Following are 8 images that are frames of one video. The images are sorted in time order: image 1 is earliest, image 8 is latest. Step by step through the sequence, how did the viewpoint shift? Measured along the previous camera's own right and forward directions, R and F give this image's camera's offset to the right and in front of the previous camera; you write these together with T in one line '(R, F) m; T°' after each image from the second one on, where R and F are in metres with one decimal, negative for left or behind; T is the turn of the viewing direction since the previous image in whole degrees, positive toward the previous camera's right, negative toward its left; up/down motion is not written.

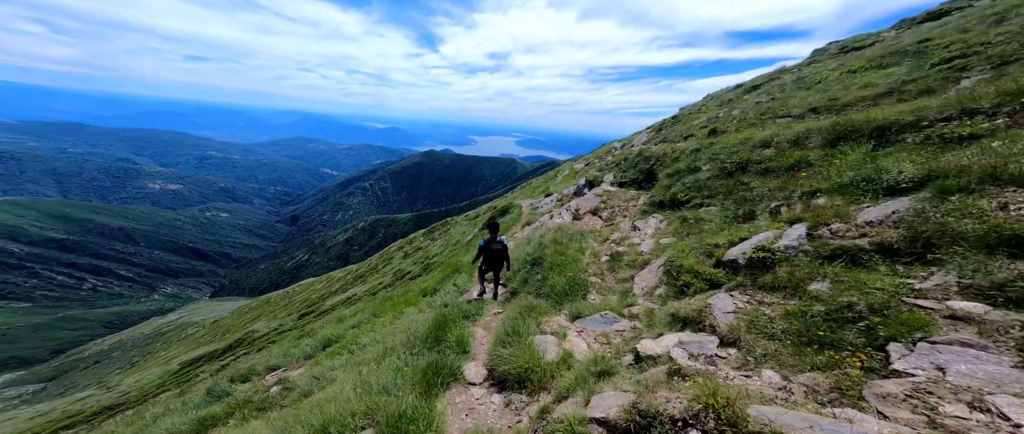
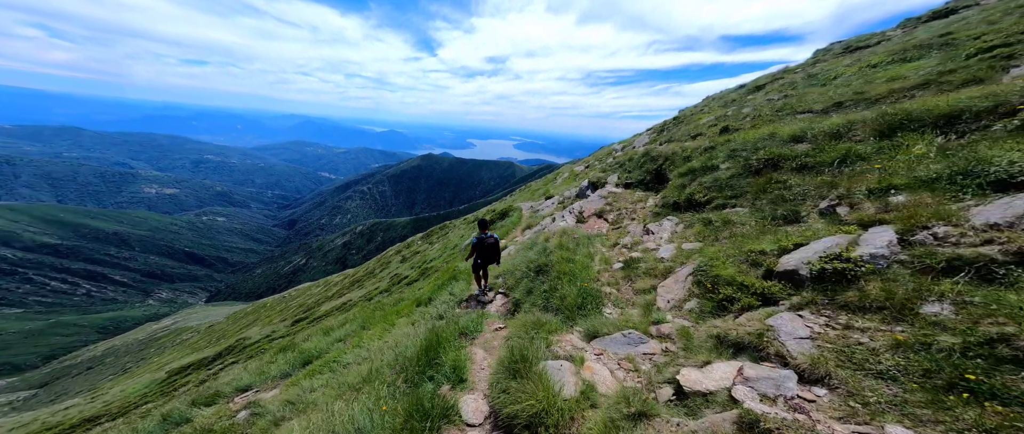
(-0.2, +1.7) m; 0°
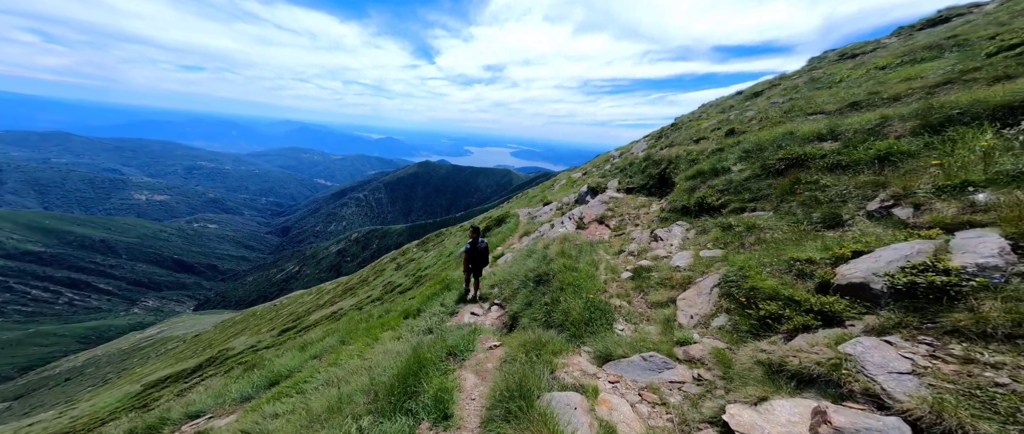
(-0.1, +1.5) m; +1°
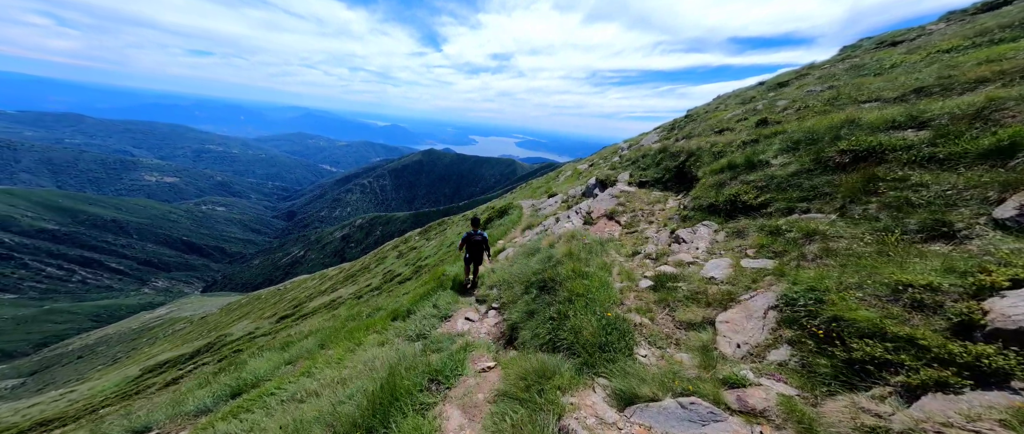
(+0.1, +2.1) m; -1°
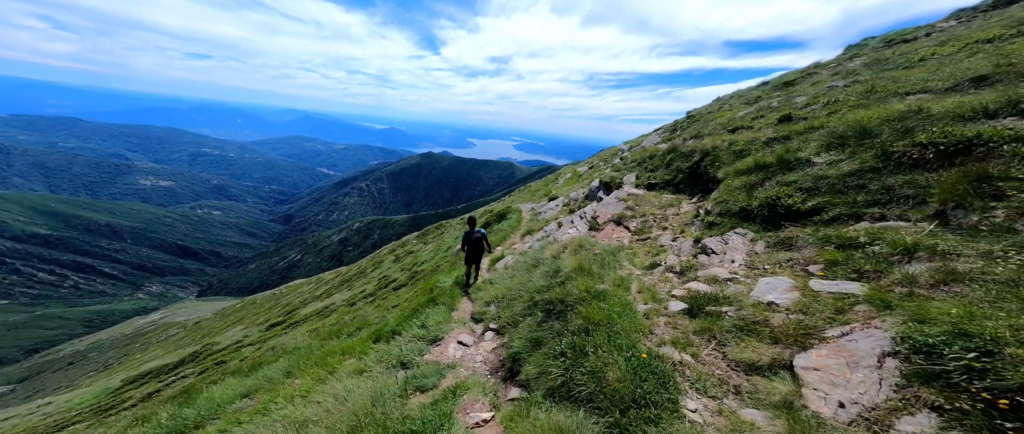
(-0.1, +2.1) m; 0°
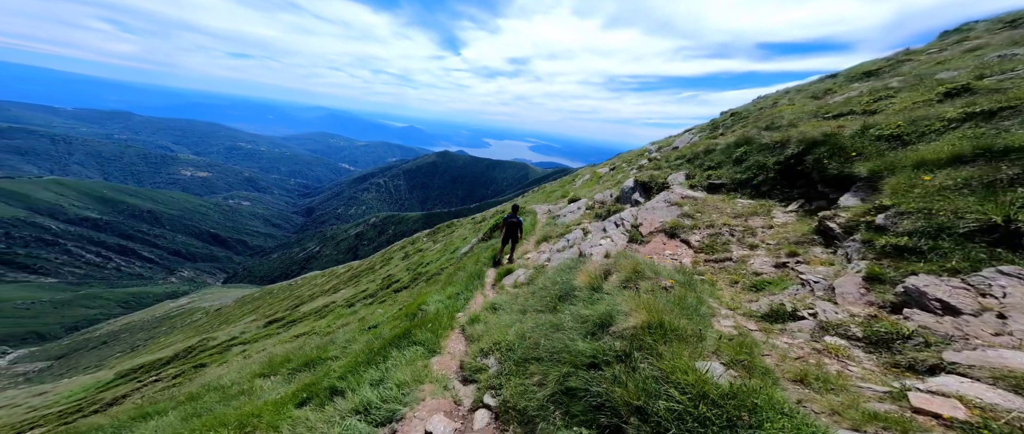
(-0.2, +6.1) m; -2°
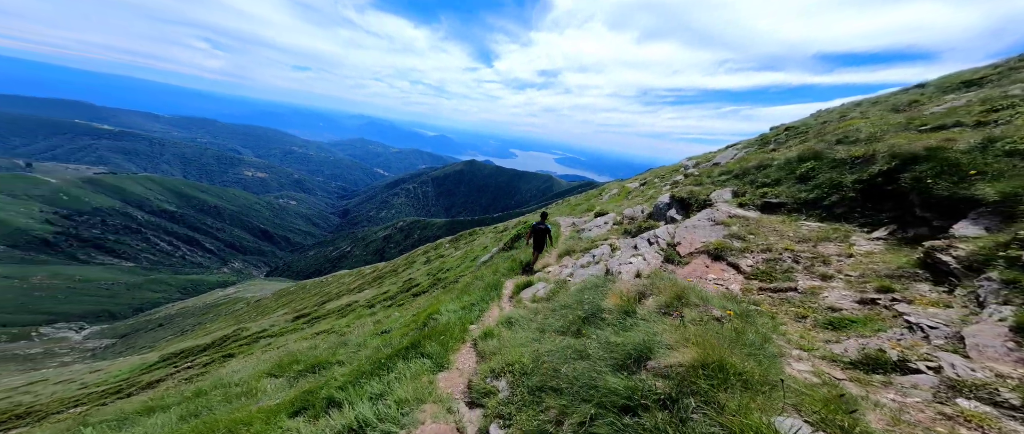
(+0.2, +1.4) m; -5°
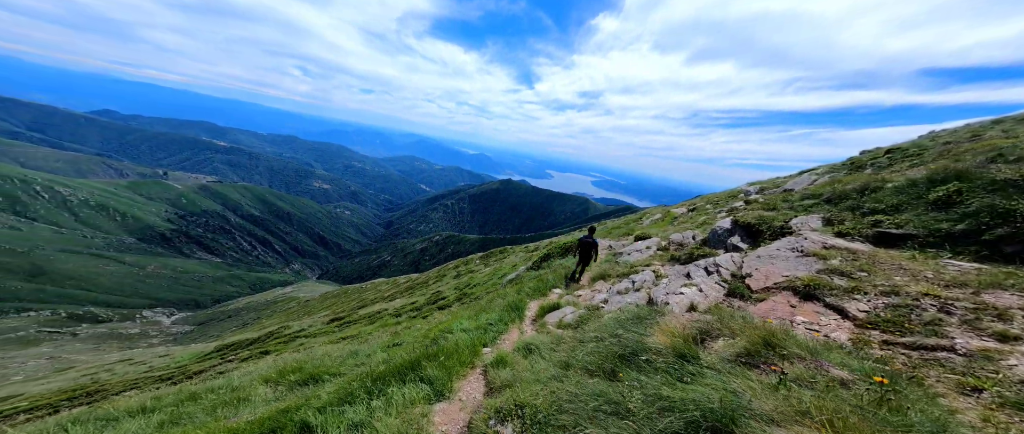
(+0.4, +2.3) m; -7°
